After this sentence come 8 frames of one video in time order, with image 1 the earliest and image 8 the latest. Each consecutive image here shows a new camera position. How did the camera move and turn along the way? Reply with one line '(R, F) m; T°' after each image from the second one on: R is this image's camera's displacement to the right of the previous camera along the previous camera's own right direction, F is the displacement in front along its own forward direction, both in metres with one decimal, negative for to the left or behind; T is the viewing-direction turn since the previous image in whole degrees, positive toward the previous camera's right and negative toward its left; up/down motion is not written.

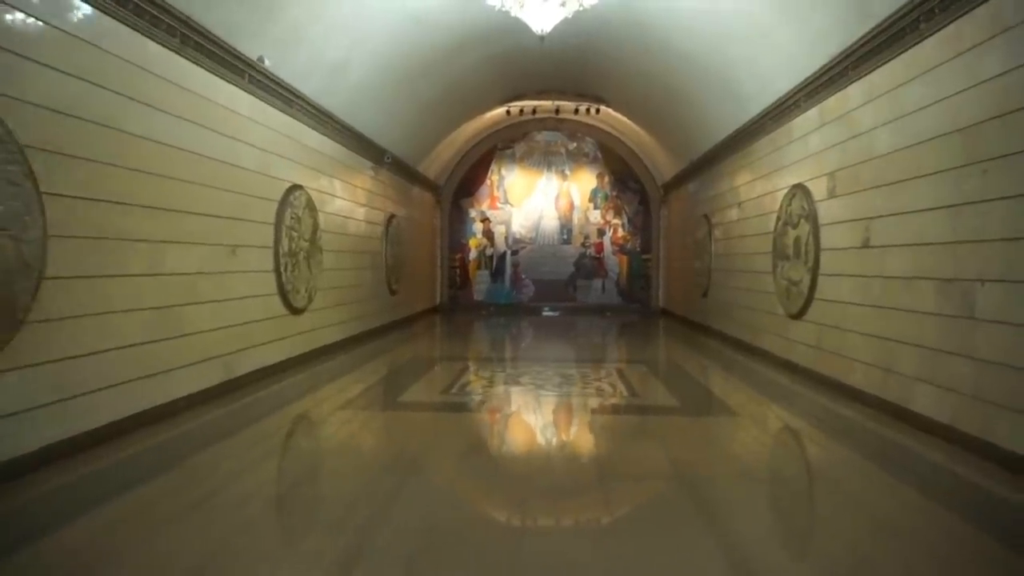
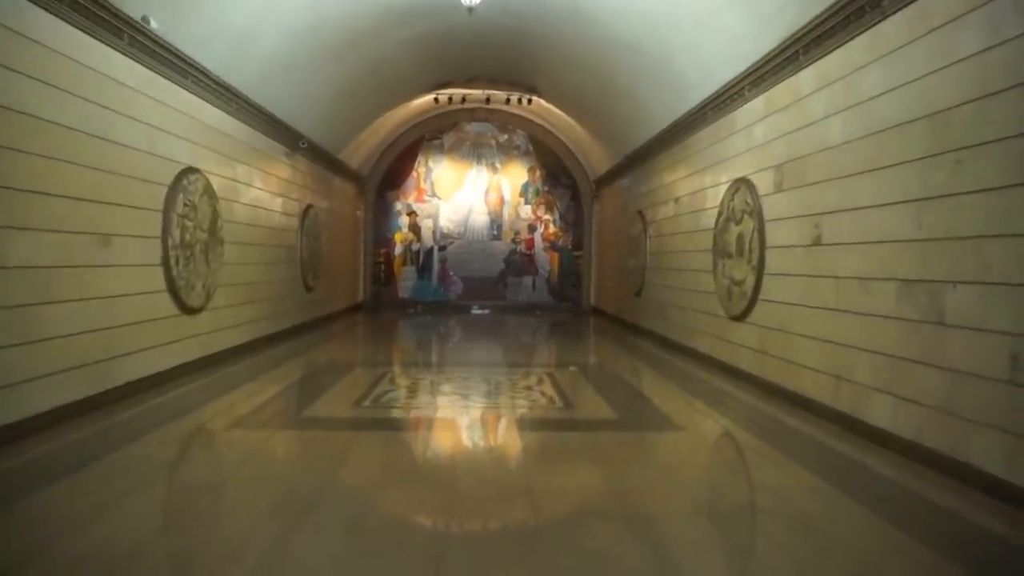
(+0.1, +0.8) m; +5°
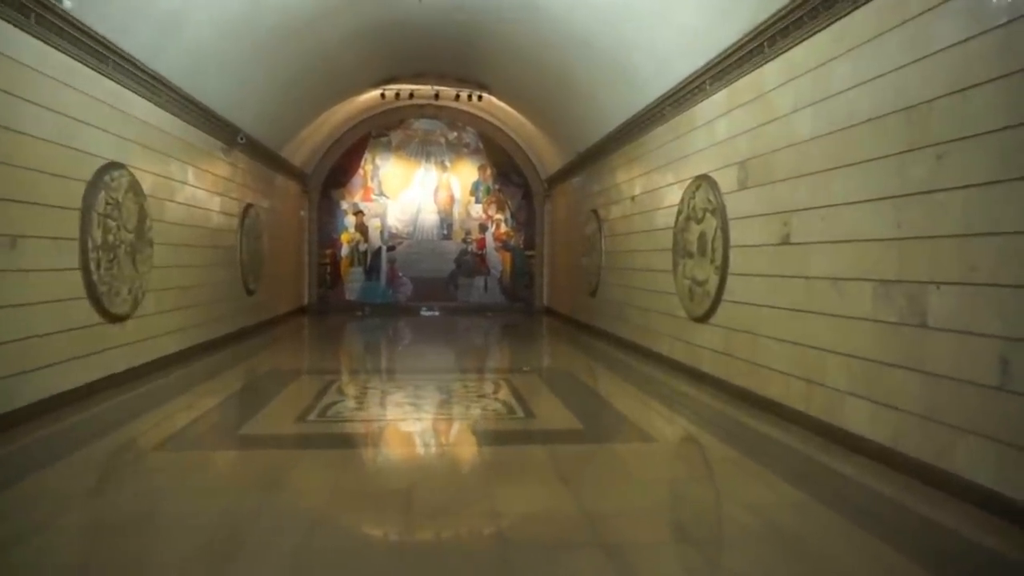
(-0.1, +0.4) m; +4°
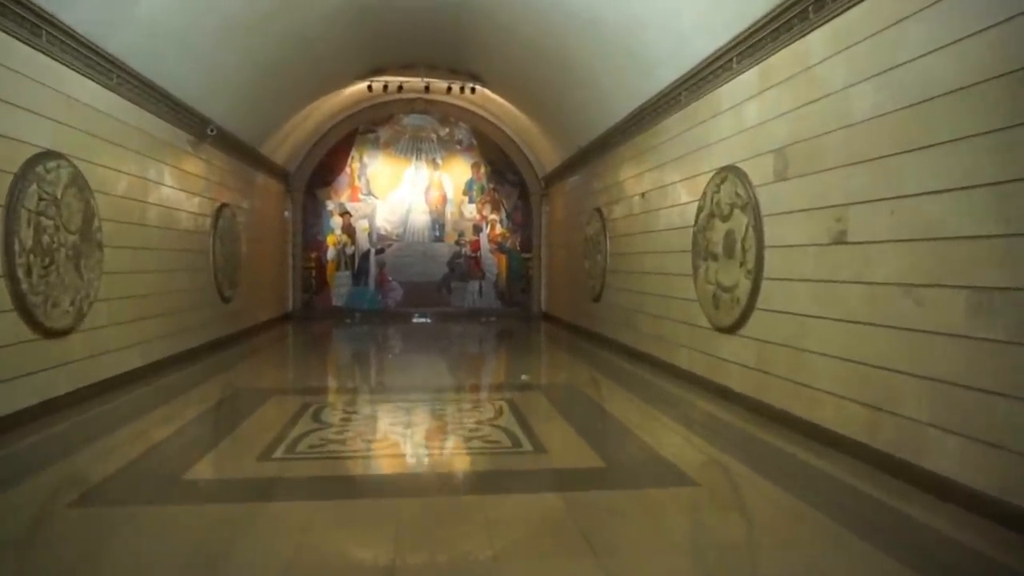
(-0.1, +1.0) m; +1°
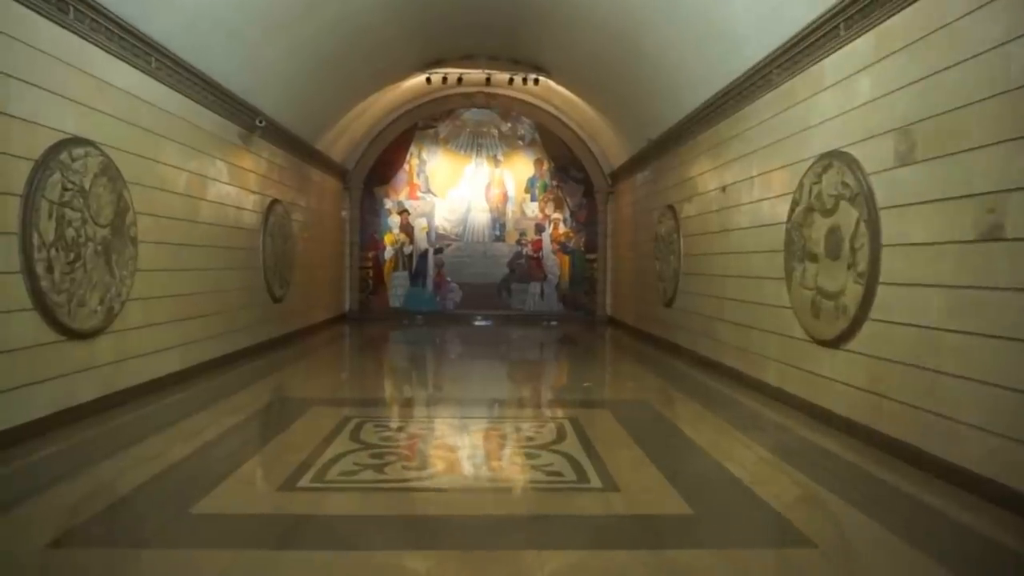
(0.0, +0.8) m; -5°
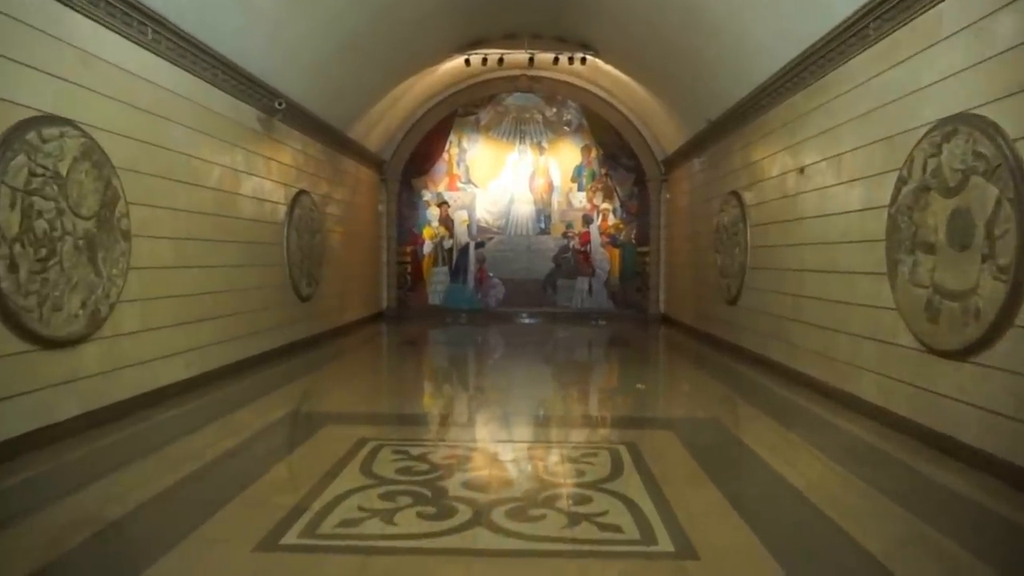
(0.0, +1.0) m; -4°
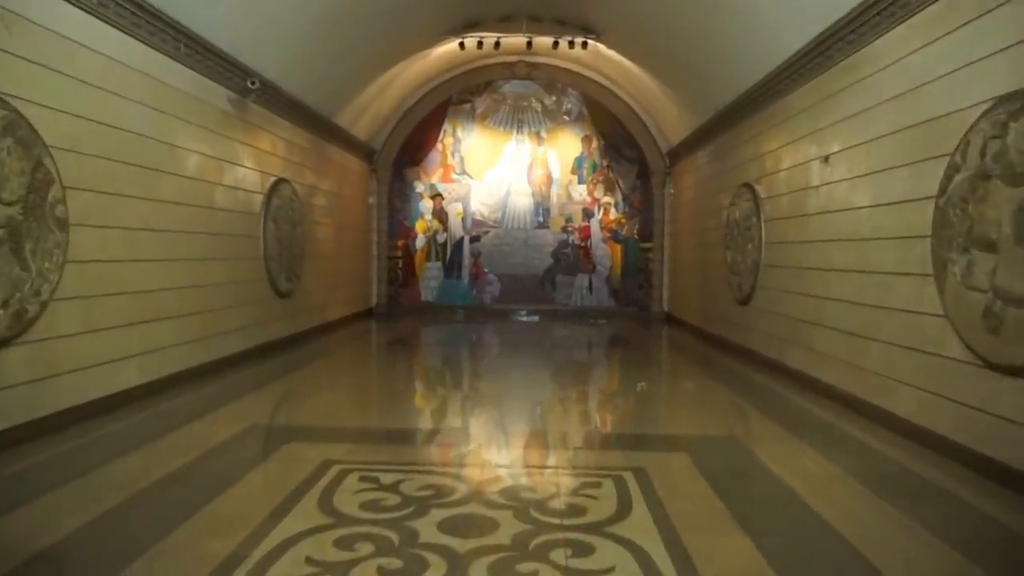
(+0.1, +0.7) m; 0°
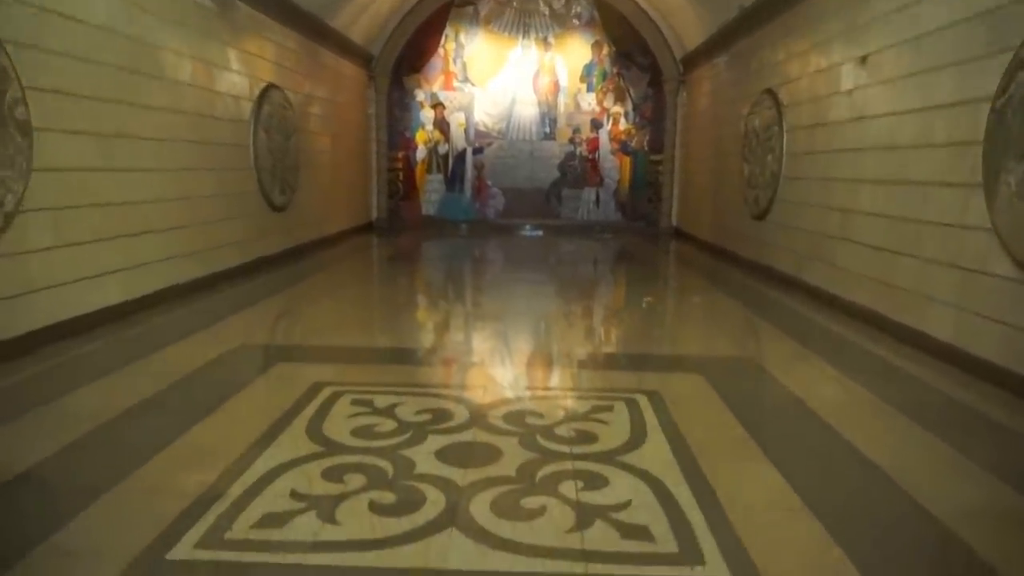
(0.0, +0.4) m; 0°
